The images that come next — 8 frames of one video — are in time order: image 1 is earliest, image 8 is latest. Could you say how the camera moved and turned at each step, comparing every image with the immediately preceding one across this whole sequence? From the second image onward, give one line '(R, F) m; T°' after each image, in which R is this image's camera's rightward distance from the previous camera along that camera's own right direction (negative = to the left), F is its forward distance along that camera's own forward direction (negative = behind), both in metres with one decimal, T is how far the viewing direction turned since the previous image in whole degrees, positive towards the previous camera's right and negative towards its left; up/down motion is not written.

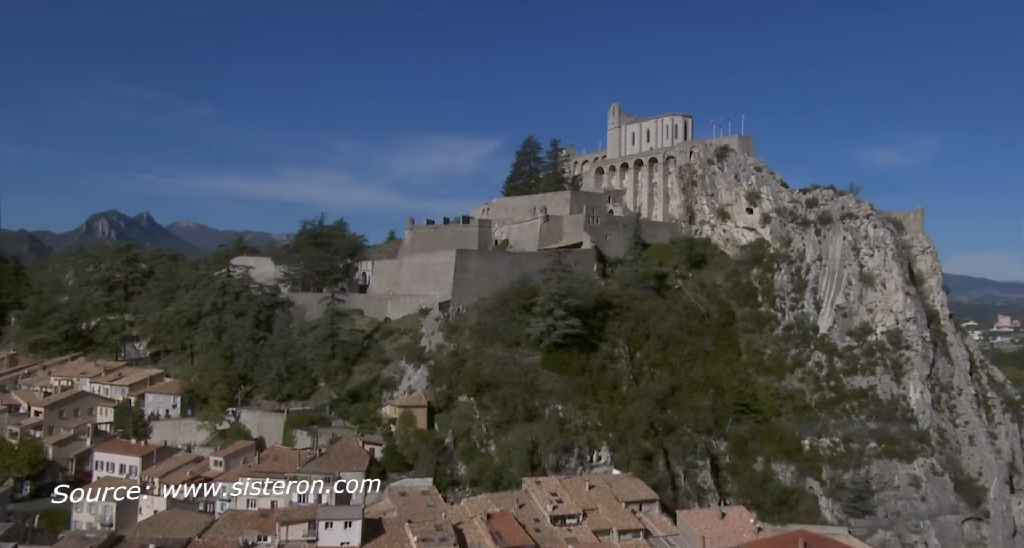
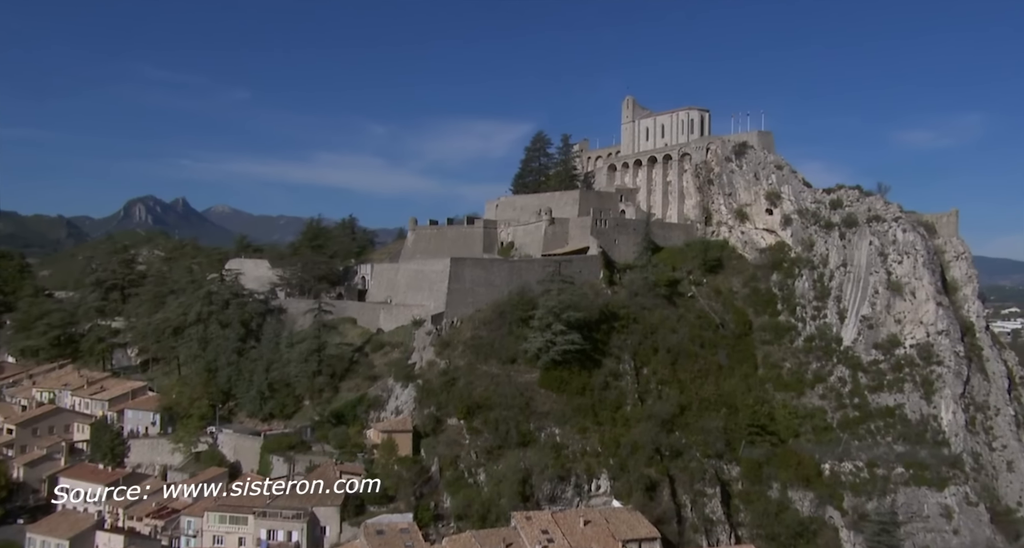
(+0.9, +1.7) m; -2°
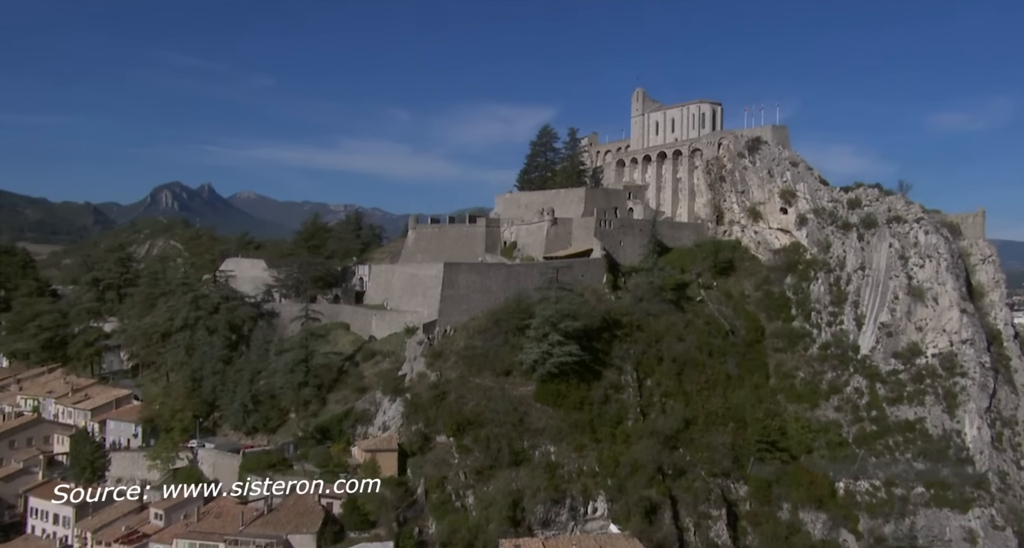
(+0.7, +1.3) m; -1°
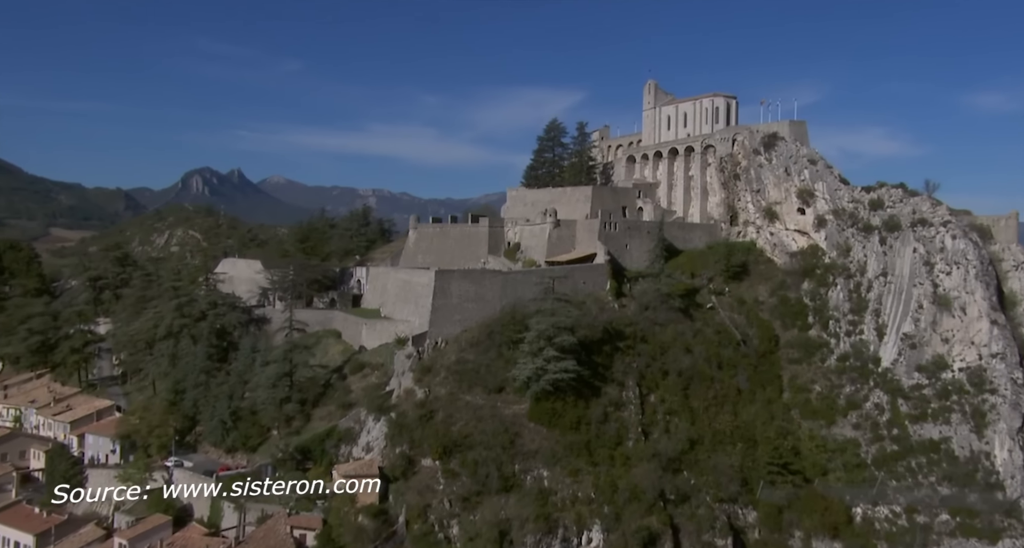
(+0.8, +1.4) m; -2°
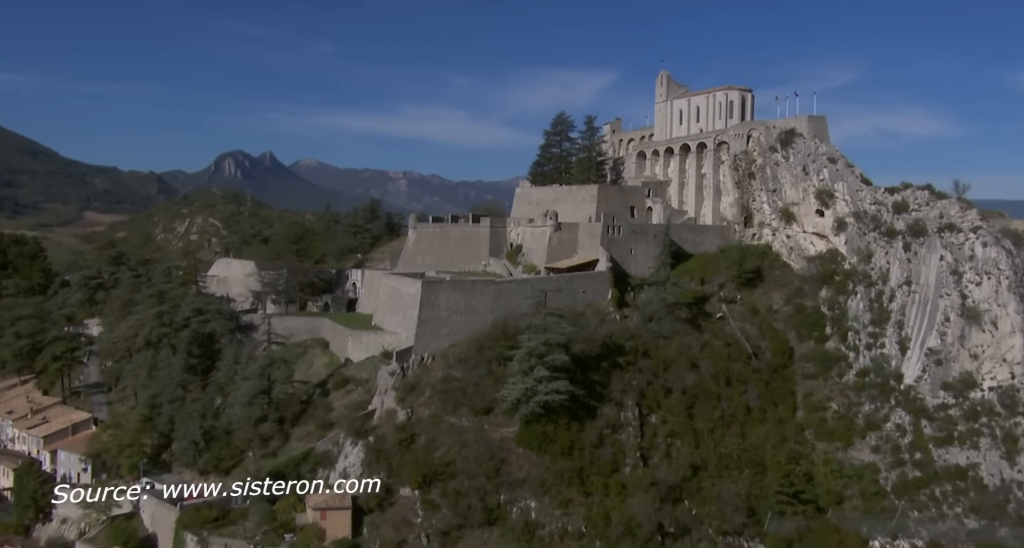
(+0.9, +1.5) m; -2°
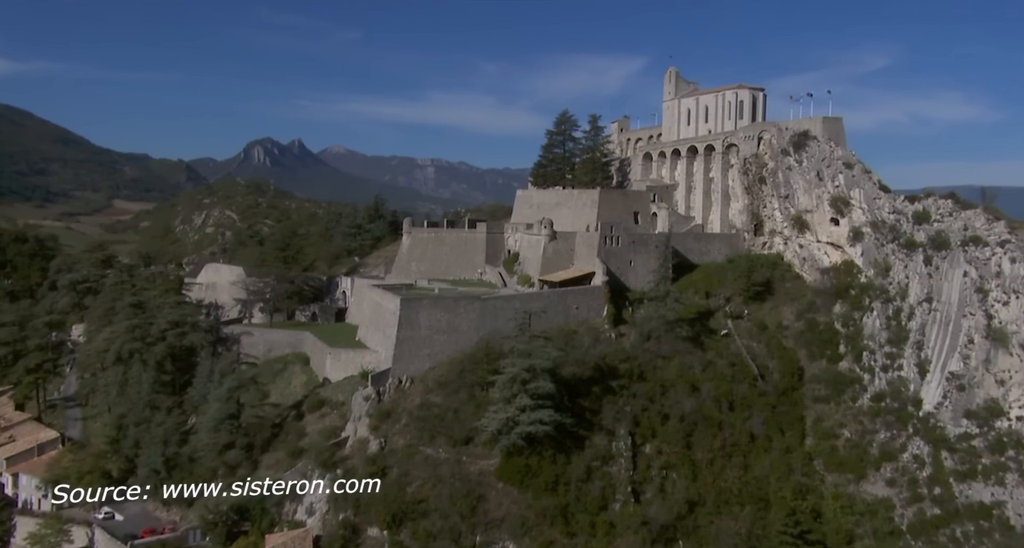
(+0.9, +1.5) m; -2°
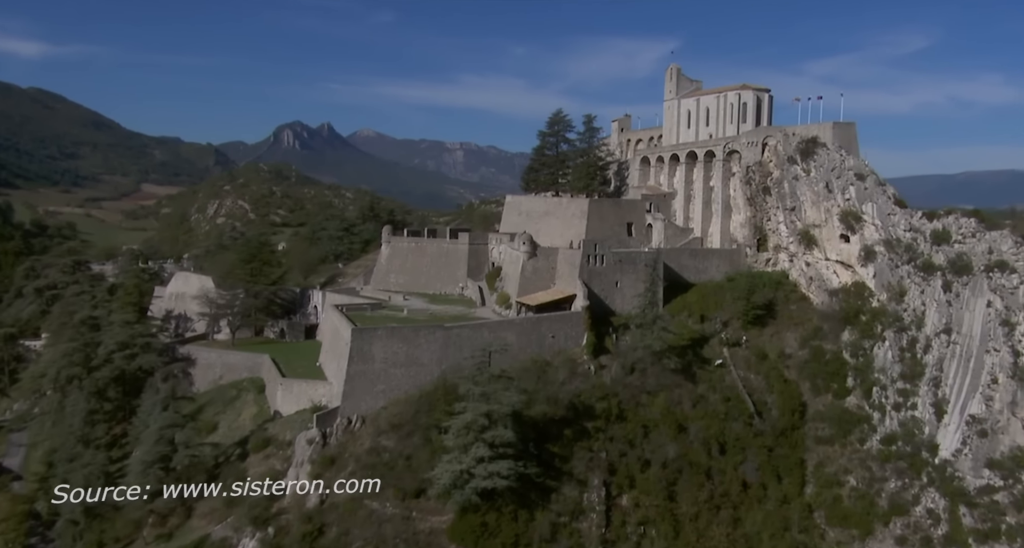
(+1.3, +2.2) m; -1°
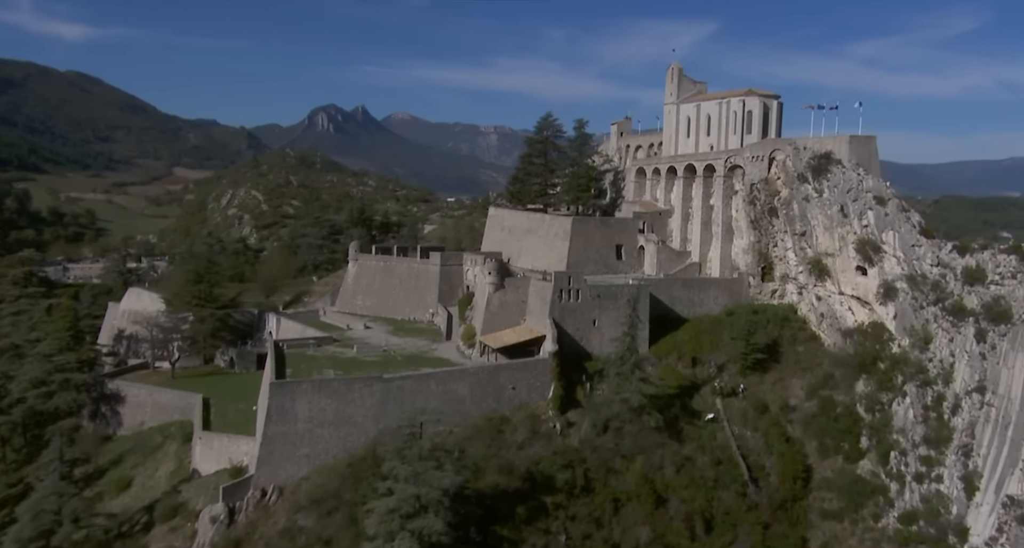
(+1.5, +2.9) m; -2°
